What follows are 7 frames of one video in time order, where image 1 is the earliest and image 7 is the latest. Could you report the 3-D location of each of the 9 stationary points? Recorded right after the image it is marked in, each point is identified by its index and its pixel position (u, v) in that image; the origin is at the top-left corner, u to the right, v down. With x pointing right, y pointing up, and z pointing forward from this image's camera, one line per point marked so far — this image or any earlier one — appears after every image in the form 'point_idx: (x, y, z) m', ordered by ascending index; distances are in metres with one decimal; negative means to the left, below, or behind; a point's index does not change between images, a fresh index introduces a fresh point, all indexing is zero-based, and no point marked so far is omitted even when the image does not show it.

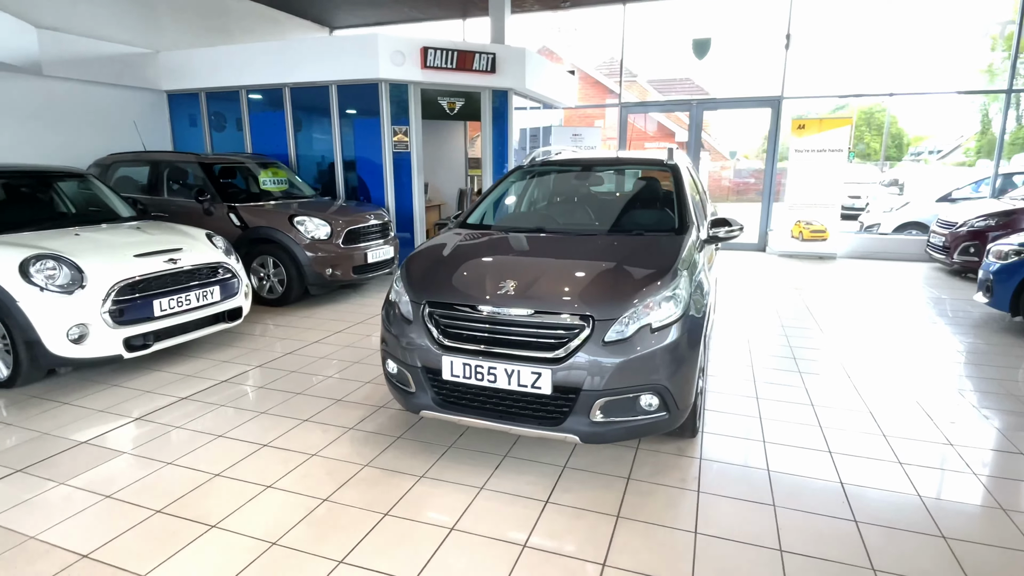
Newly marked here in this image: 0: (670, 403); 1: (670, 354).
0: (+0.6, -0.5, +2.3) m
1: (+0.6, -0.3, +2.3) m
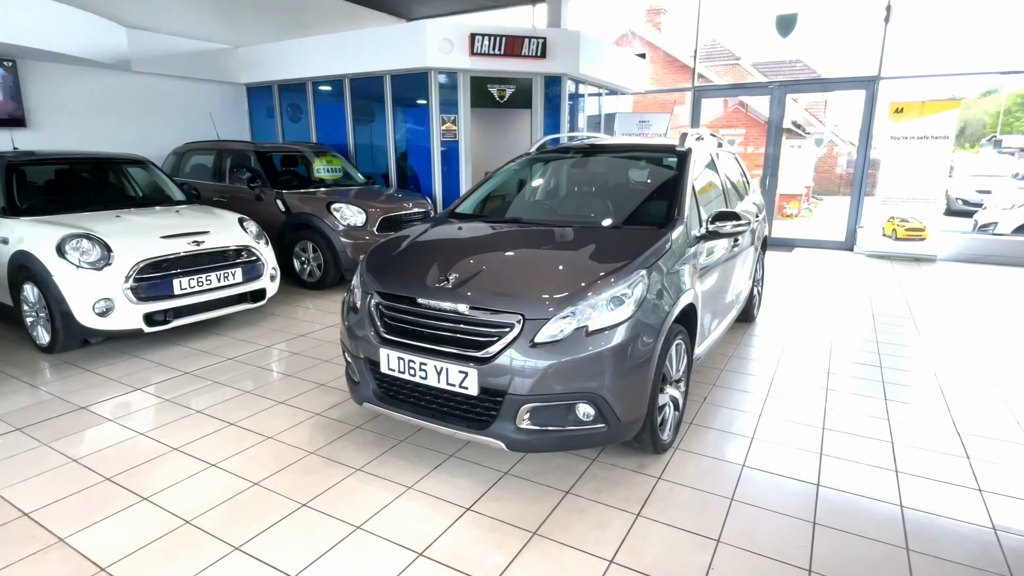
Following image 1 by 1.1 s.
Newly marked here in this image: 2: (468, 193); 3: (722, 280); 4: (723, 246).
0: (+0.3, -0.5, +2.1) m
1: (+0.4, -0.3, +2.1) m
2: (-0.3, +0.6, +3.6) m
3: (+1.2, 0.0, +3.3) m
4: (+1.2, +0.2, +3.3) m
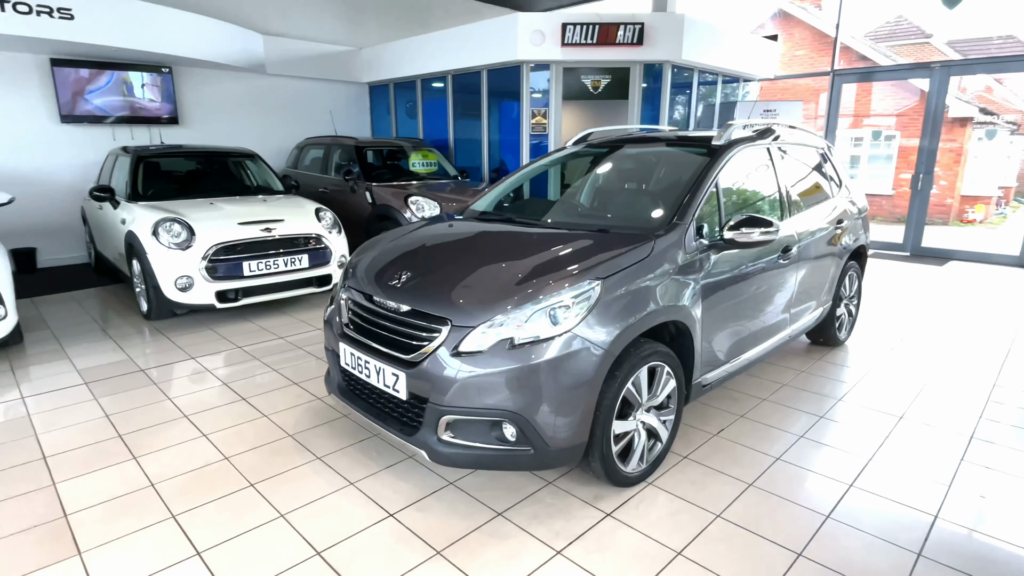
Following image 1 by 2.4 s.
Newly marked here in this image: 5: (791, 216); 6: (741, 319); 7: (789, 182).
0: (+0.1, -0.5, +1.9) m
1: (+0.1, -0.3, +1.9) m
2: (-0.1, +0.6, +3.5) m
3: (+1.3, 0.0, +2.9) m
4: (+1.2, +0.1, +2.8) m
5: (+1.5, +0.4, +3.1) m
6: (+1.1, -0.2, +2.7) m
7: (+1.5, +0.6, +3.2) m
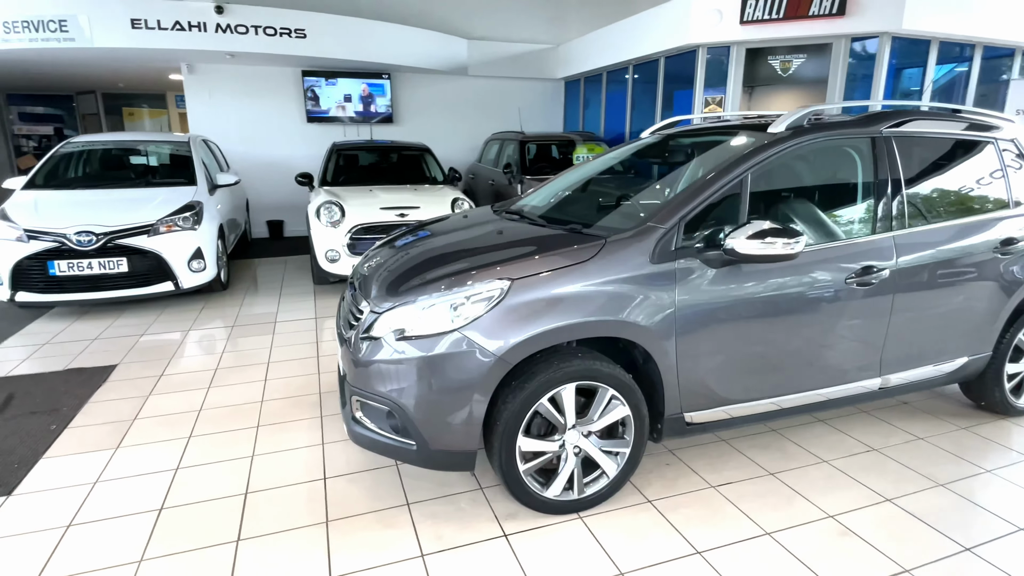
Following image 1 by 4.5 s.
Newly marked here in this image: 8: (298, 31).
0: (-0.3, -0.5, +1.9) m
1: (-0.3, -0.3, +1.8) m
2: (+0.3, +0.6, +3.3) m
3: (+1.2, -0.2, +2.2) m
4: (+1.2, 0.0, +2.2) m
5: (+1.5, +0.2, +2.3) m
6: (+1.0, -0.2, +2.2) m
7: (+1.6, +0.4, +2.4) m
8: (-2.4, +2.9, +6.5) m
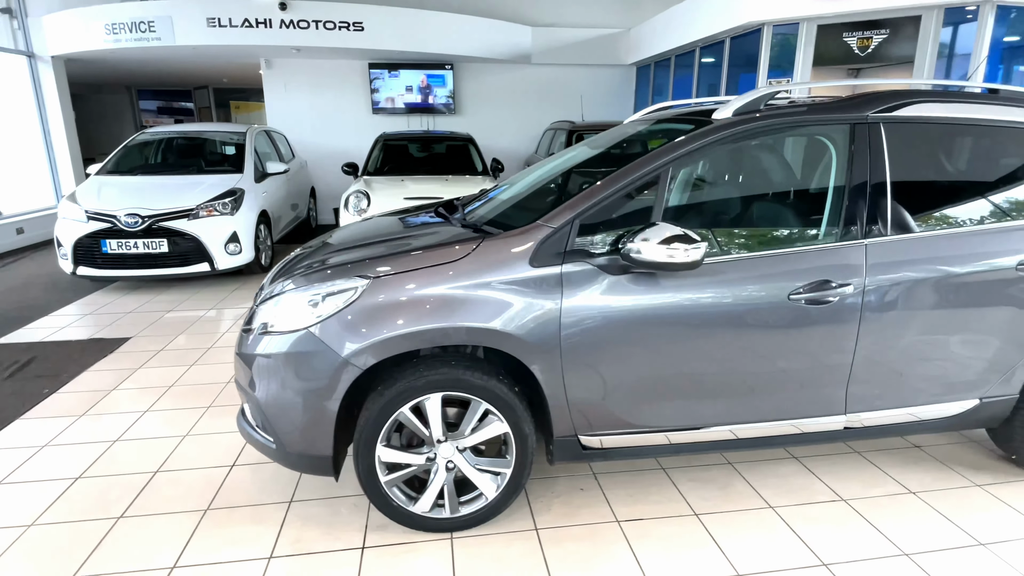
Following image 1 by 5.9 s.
0: (-0.7, -0.4, +1.8) m
1: (-0.7, -0.3, +1.8) m
2: (+0.2, +0.6, +3.1) m
3: (+0.8, -0.2, +1.9) m
4: (+0.8, 0.0, +1.8) m
5: (+1.2, +0.2, +1.9) m
6: (+0.6, -0.3, +1.9) m
7: (+1.3, +0.4, +1.9) m
8: (-1.8, +3.1, +6.7) m
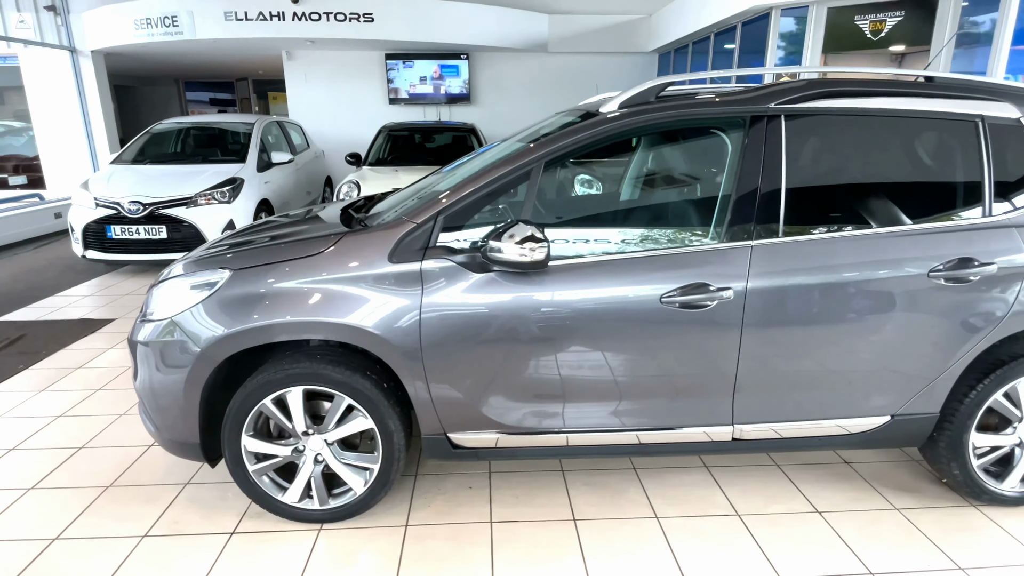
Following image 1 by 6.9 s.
0: (-1.2, -0.4, +1.9) m
1: (-1.1, -0.2, +1.8) m
2: (-0.1, +0.6, +3.1) m
3: (+0.4, -0.2, +1.8) m
4: (+0.4, 0.0, +1.8) m
5: (+0.8, +0.1, +1.8) m
6: (+0.2, -0.3, +1.8) m
7: (+0.9, +0.3, +1.8) m
8: (-1.7, +3.2, +6.8) m
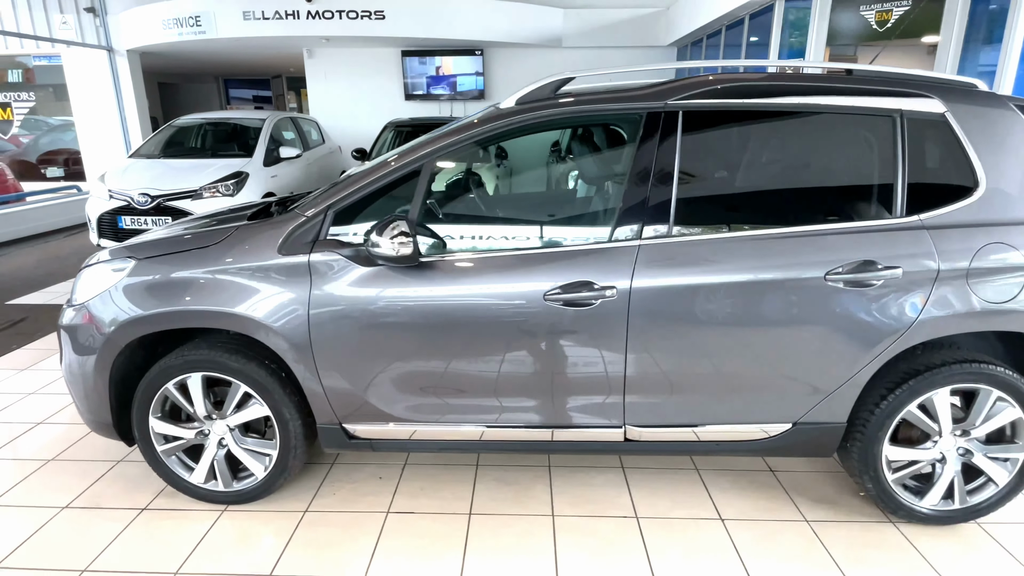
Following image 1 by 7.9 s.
0: (-1.5, -0.4, +2.0) m
1: (-1.5, -0.2, +2.0) m
2: (-0.3, +0.7, +3.1) m
3: (+0.1, -0.2, +1.8) m
4: (0.0, 0.0, +1.7) m
5: (+0.4, +0.1, +1.7) m
6: (-0.2, -0.3, +1.8) m
7: (+0.5, +0.3, +1.7) m
8: (-1.5, +3.3, +6.9) m
